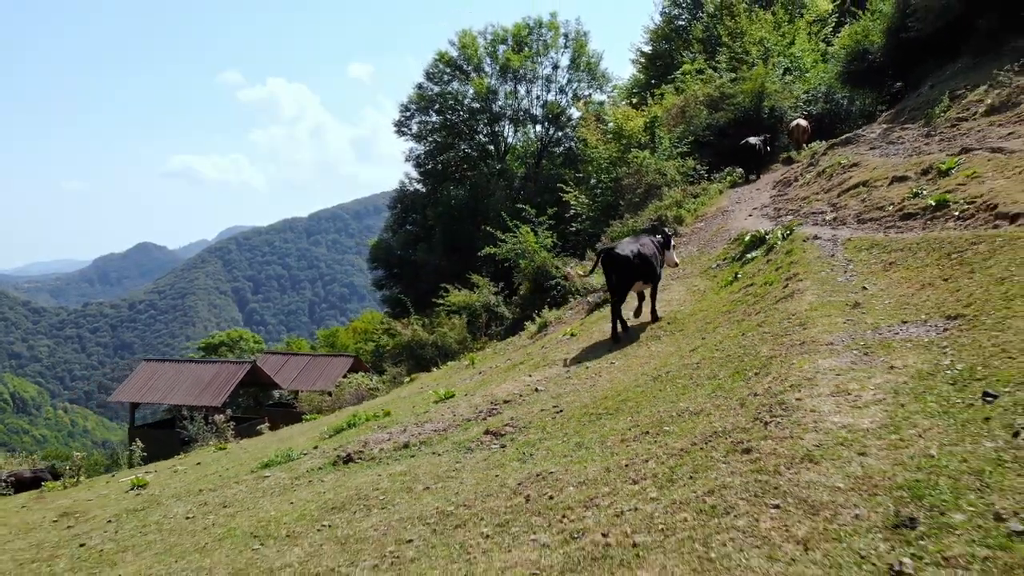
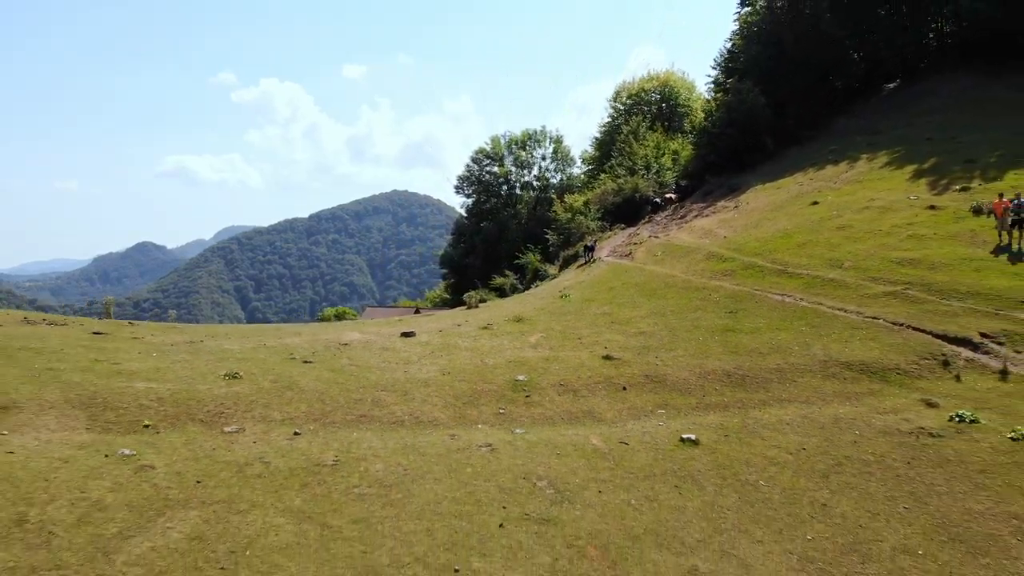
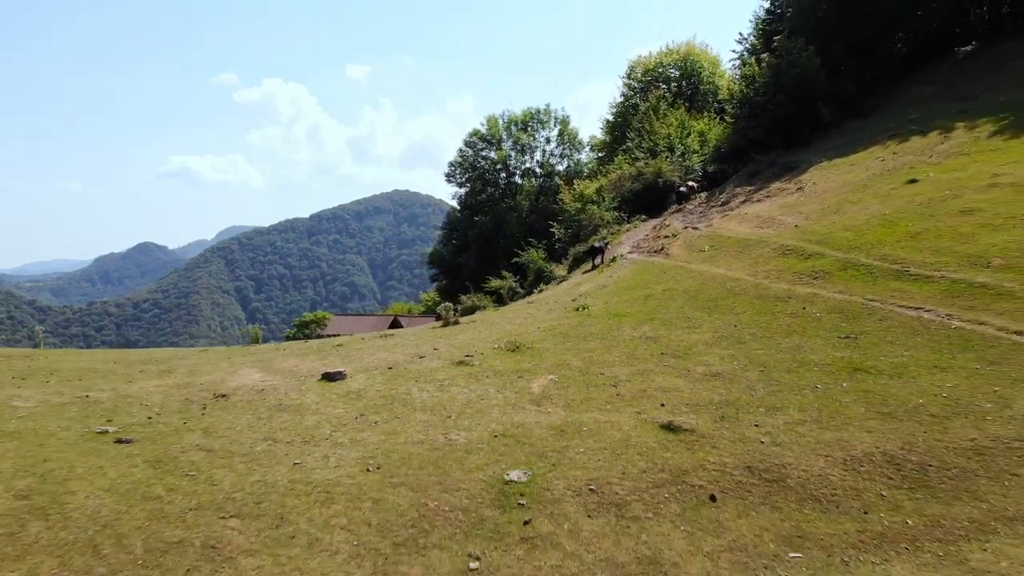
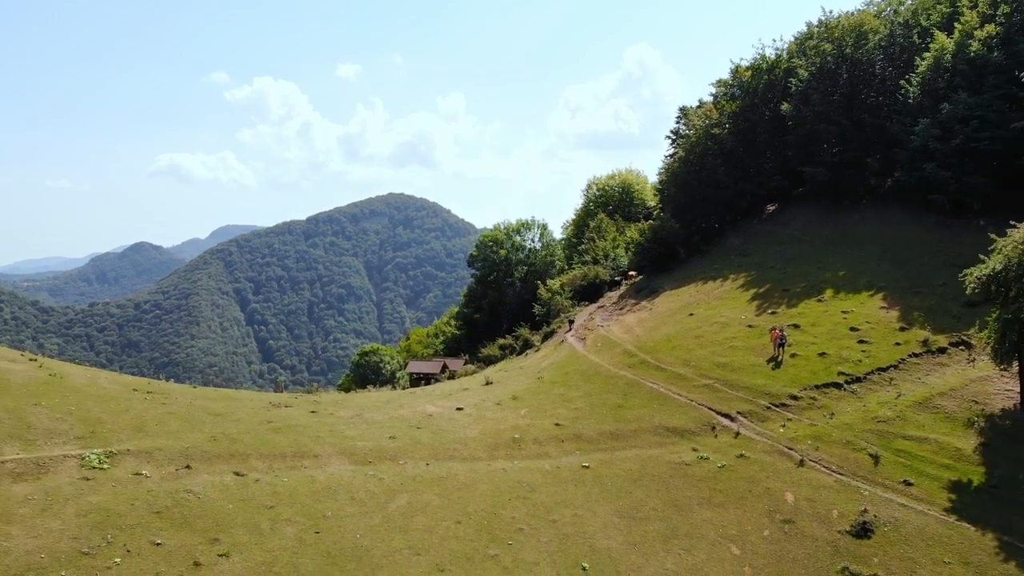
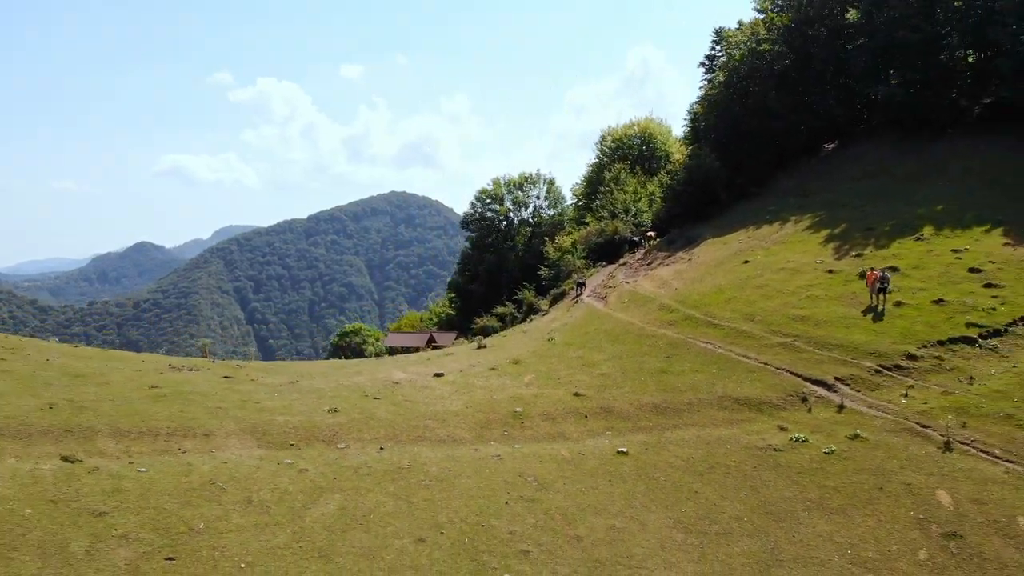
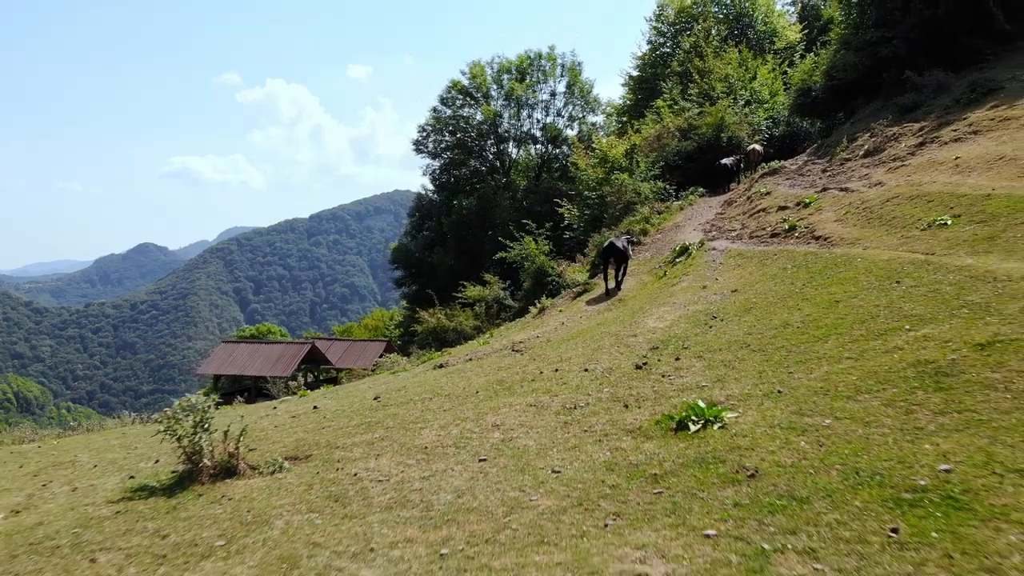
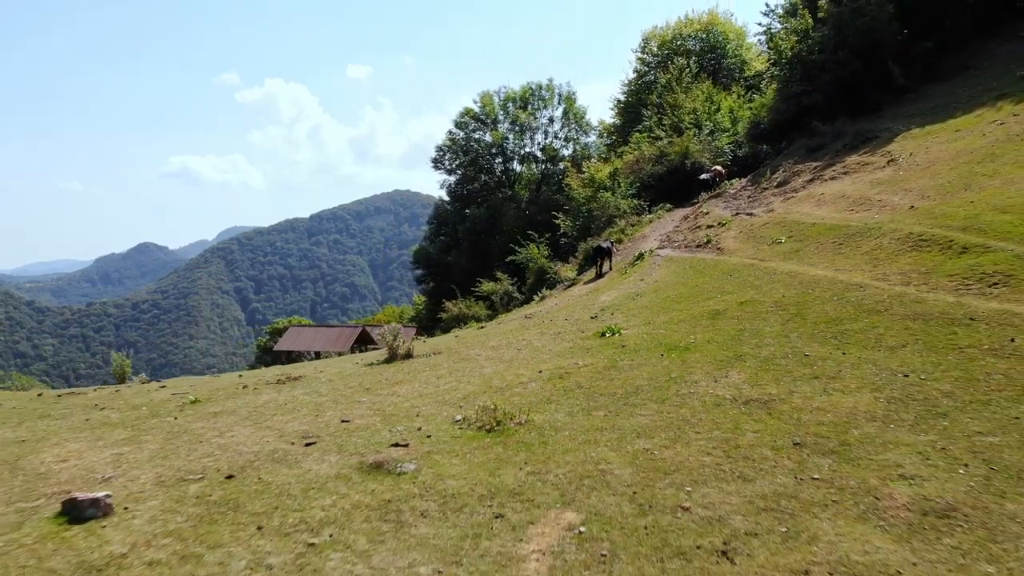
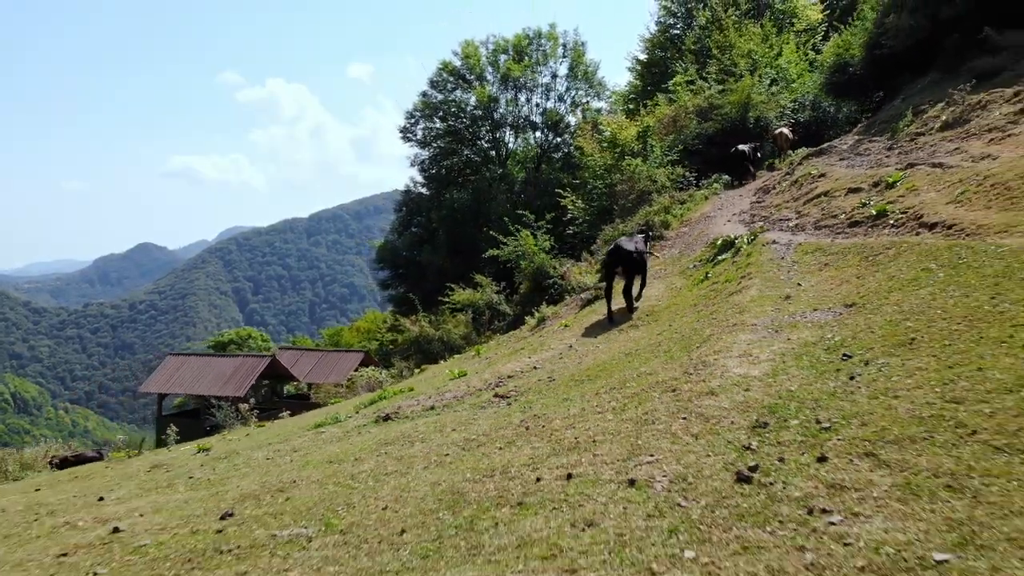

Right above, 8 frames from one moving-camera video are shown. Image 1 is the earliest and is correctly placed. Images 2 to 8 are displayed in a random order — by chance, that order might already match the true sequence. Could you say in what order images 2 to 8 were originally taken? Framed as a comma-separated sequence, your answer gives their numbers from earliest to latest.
8, 6, 7, 3, 2, 5, 4
